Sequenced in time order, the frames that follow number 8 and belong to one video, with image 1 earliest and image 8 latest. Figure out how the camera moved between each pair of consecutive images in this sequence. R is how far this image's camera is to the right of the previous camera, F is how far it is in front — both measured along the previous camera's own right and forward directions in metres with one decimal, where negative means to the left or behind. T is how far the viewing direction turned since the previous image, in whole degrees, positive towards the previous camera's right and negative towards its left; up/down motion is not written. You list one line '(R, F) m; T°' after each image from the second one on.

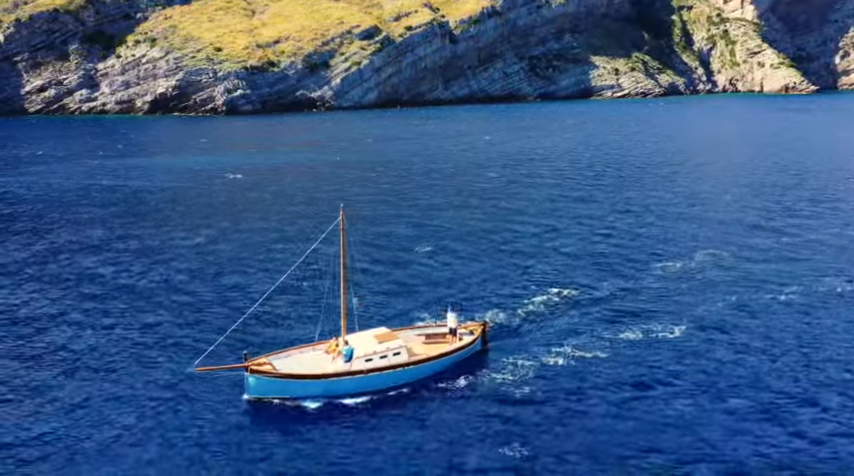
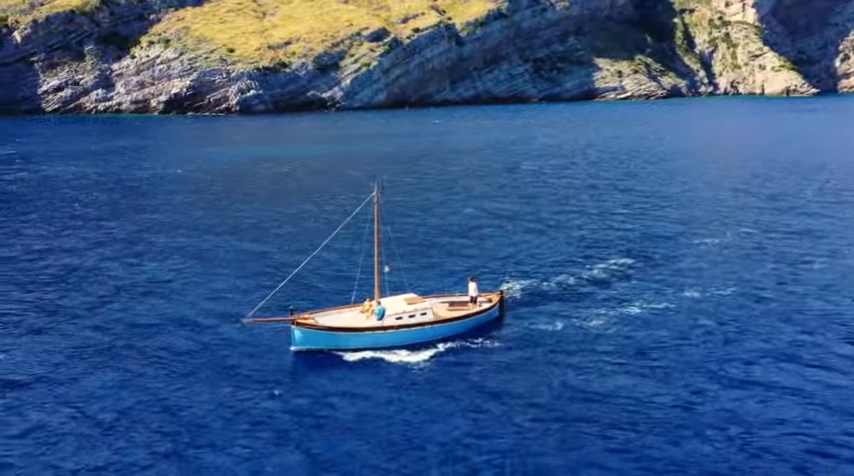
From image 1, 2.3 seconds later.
(-1.4, -3.7) m; 0°
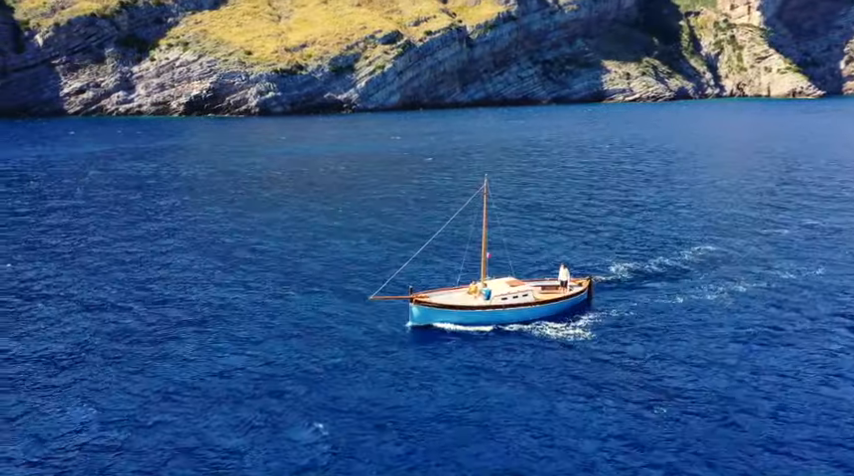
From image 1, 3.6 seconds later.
(-1.9, -3.7) m; 0°
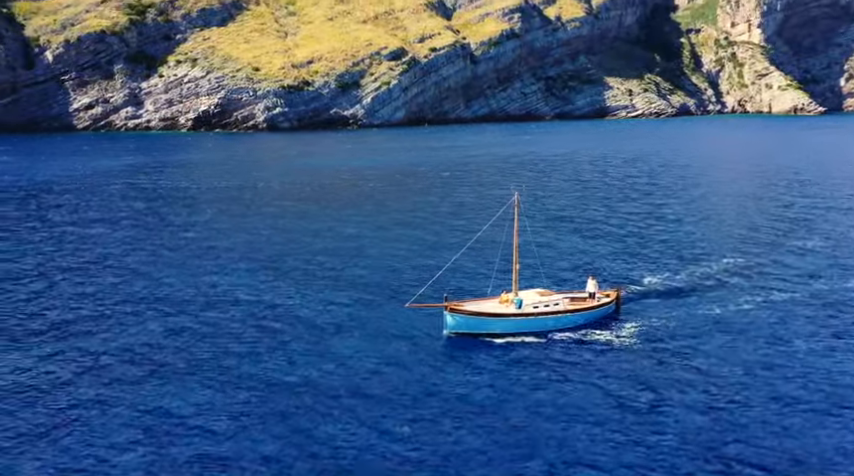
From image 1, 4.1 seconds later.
(-0.9, -1.5) m; 0°
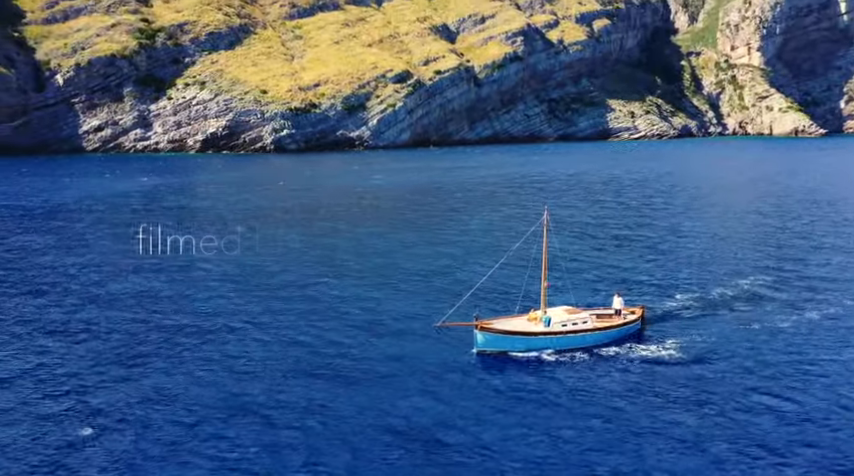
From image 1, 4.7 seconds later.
(-0.9, -1.6) m; 0°
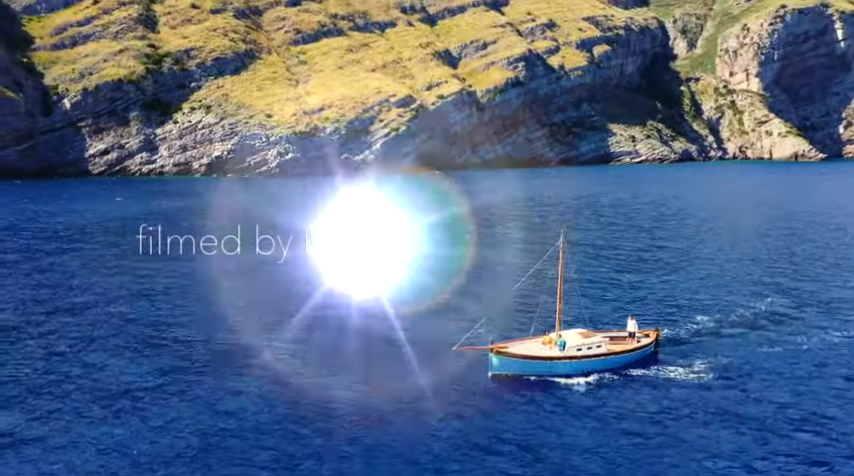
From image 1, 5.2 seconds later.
(-0.7, -1.2) m; 0°
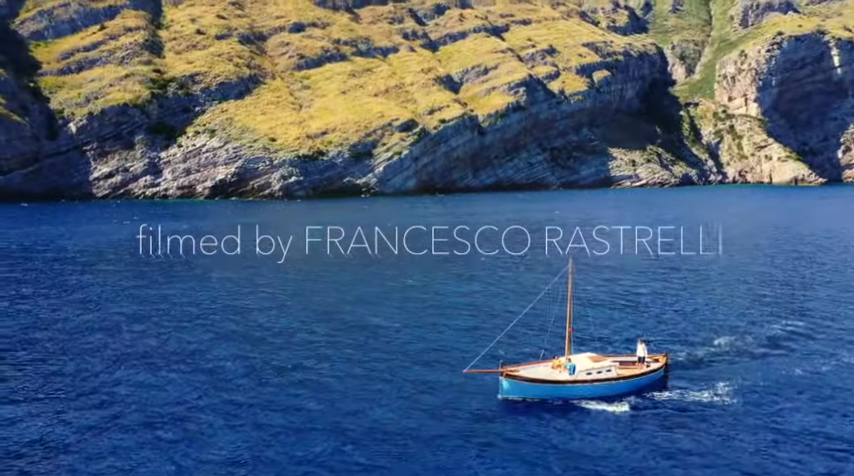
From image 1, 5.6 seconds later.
(-0.6, -0.9) m; 0°
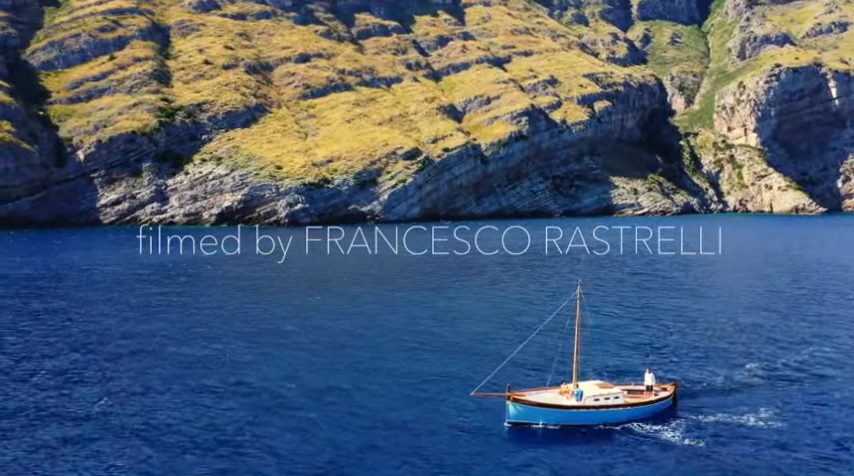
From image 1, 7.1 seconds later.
(-0.8, -1.5) m; 0°
